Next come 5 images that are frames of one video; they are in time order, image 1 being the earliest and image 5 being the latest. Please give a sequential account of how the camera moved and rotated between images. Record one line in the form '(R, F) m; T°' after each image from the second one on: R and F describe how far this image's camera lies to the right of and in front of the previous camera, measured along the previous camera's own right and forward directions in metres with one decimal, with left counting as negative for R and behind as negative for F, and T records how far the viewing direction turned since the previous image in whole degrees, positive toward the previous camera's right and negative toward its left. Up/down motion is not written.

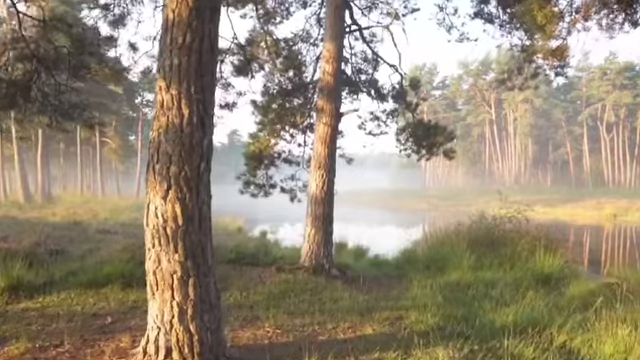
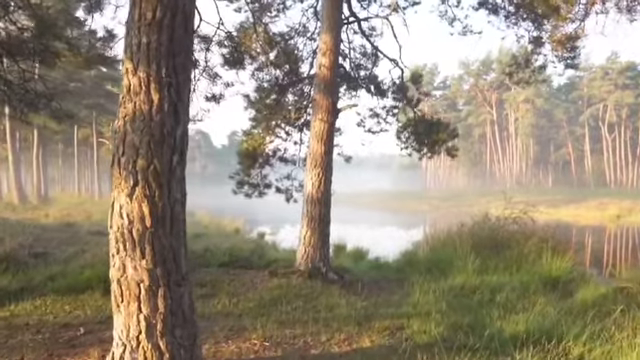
(+0.1, +0.4) m; 0°
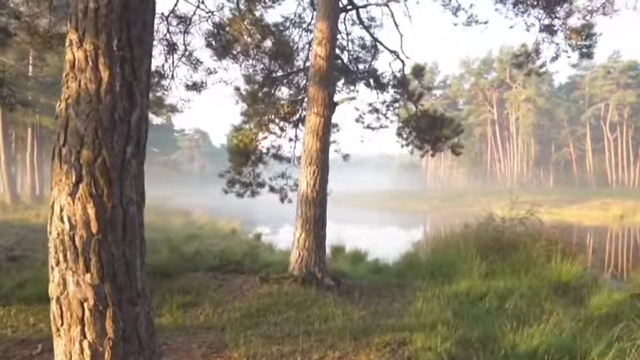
(+0.1, +0.6) m; 0°
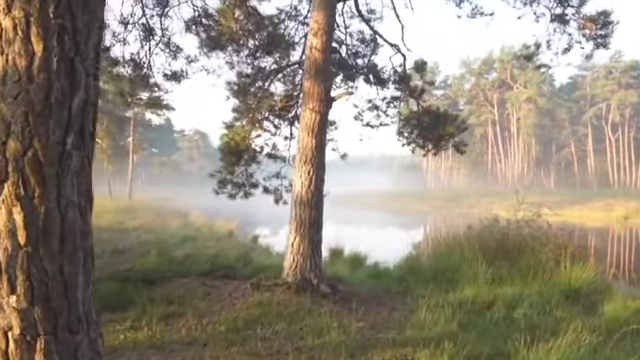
(+0.1, +0.5) m; 0°
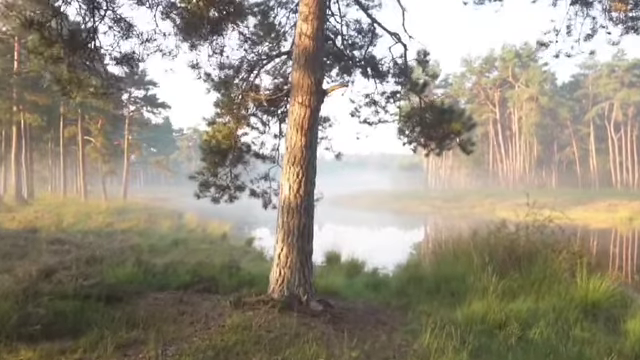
(+0.1, +0.8) m; 0°
